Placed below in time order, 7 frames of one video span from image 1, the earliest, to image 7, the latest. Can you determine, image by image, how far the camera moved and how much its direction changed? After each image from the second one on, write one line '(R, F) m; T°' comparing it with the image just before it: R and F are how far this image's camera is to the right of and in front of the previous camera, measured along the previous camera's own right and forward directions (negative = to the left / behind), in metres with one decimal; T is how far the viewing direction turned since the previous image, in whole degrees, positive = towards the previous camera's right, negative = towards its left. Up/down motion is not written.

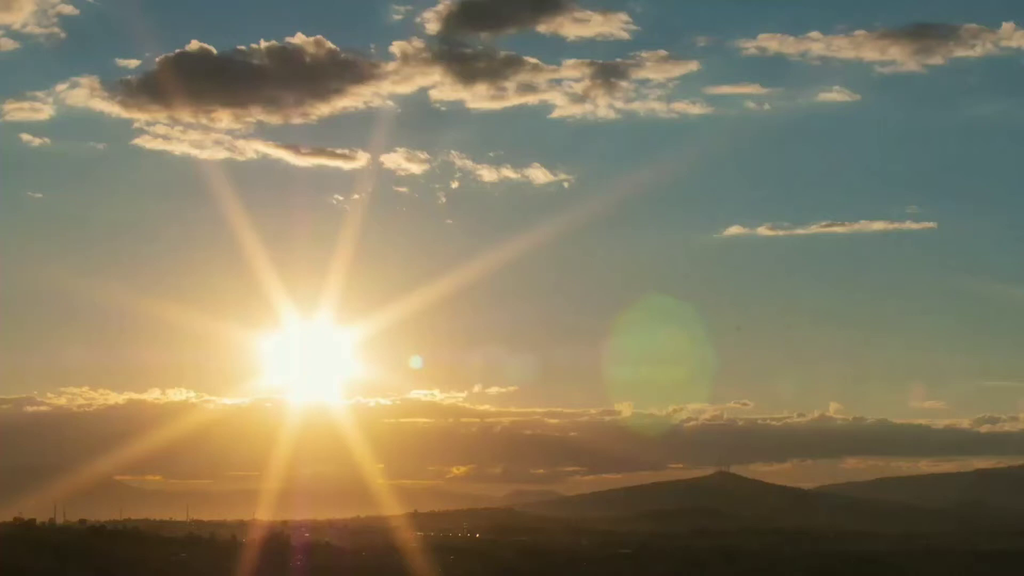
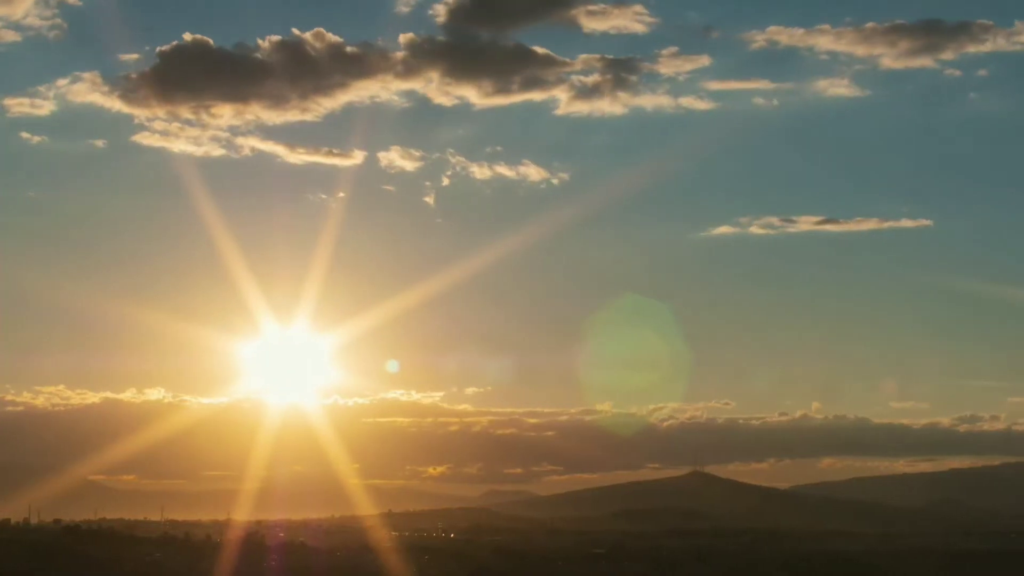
(+1.8, -0.3) m; +1°
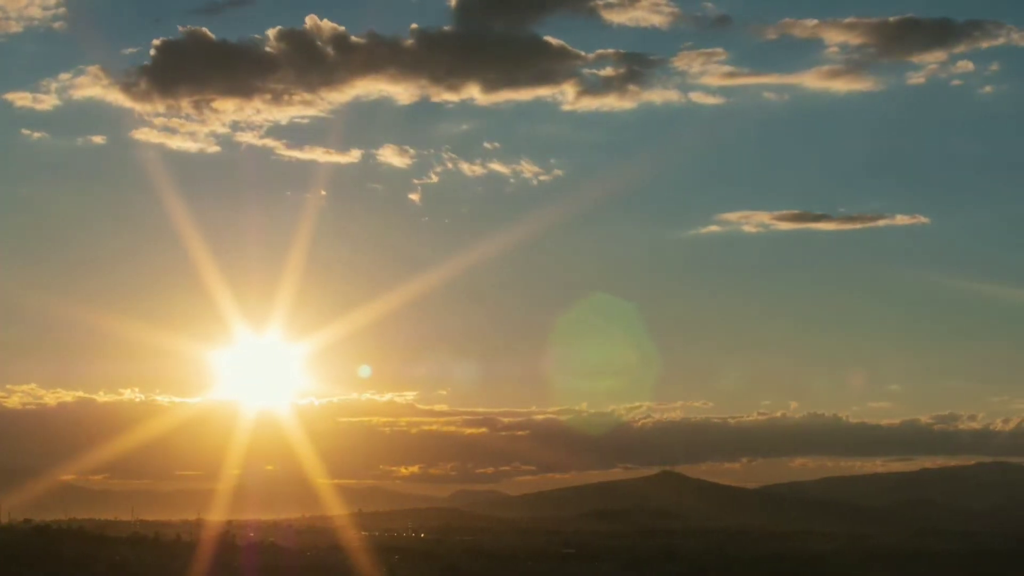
(+2.1, -0.6) m; +1°
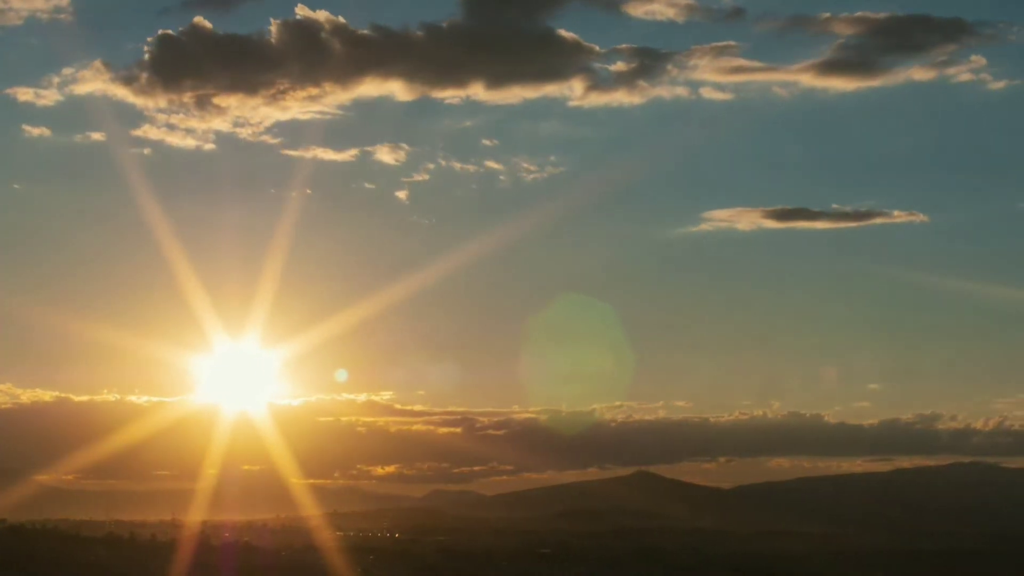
(+1.5, -0.5) m; +1°
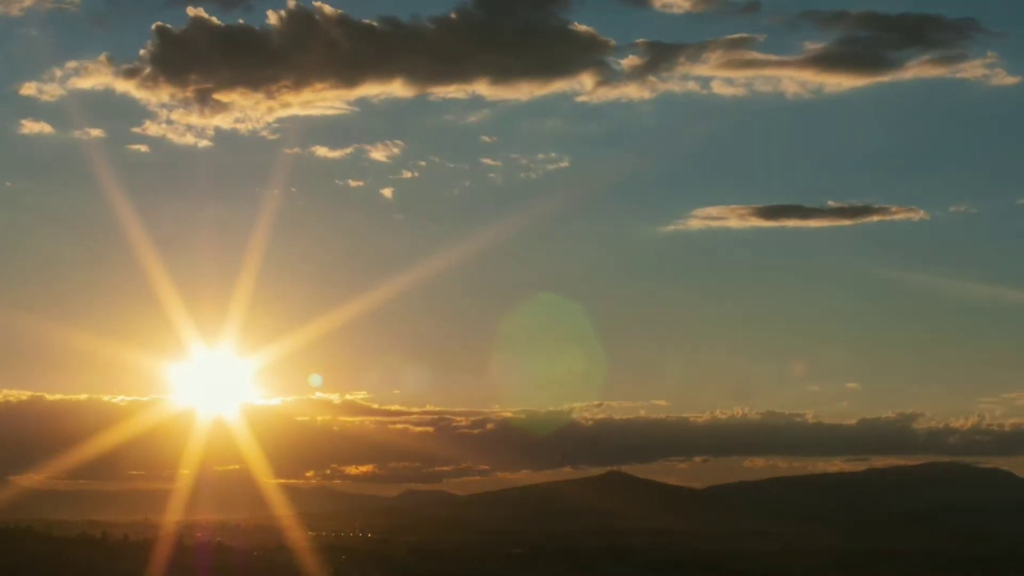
(+1.8, -0.6) m; +1°
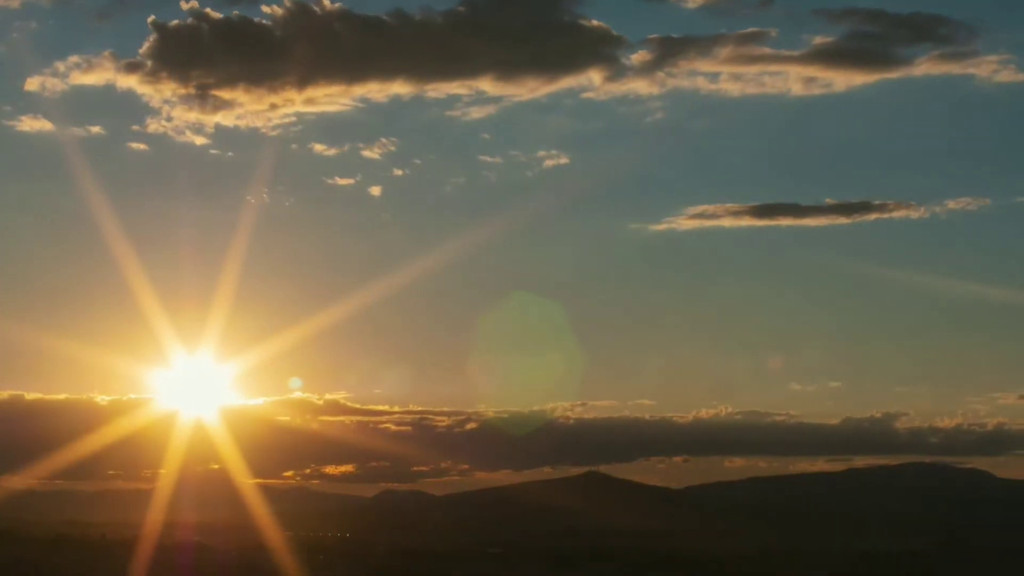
(+1.3, -0.3) m; +1°
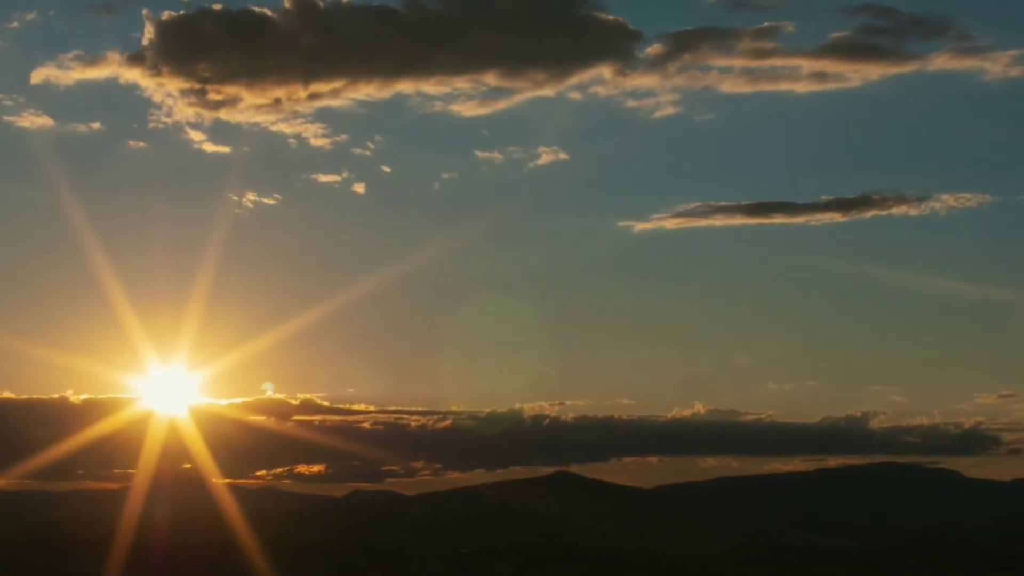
(+1.8, -1.0) m; +1°
